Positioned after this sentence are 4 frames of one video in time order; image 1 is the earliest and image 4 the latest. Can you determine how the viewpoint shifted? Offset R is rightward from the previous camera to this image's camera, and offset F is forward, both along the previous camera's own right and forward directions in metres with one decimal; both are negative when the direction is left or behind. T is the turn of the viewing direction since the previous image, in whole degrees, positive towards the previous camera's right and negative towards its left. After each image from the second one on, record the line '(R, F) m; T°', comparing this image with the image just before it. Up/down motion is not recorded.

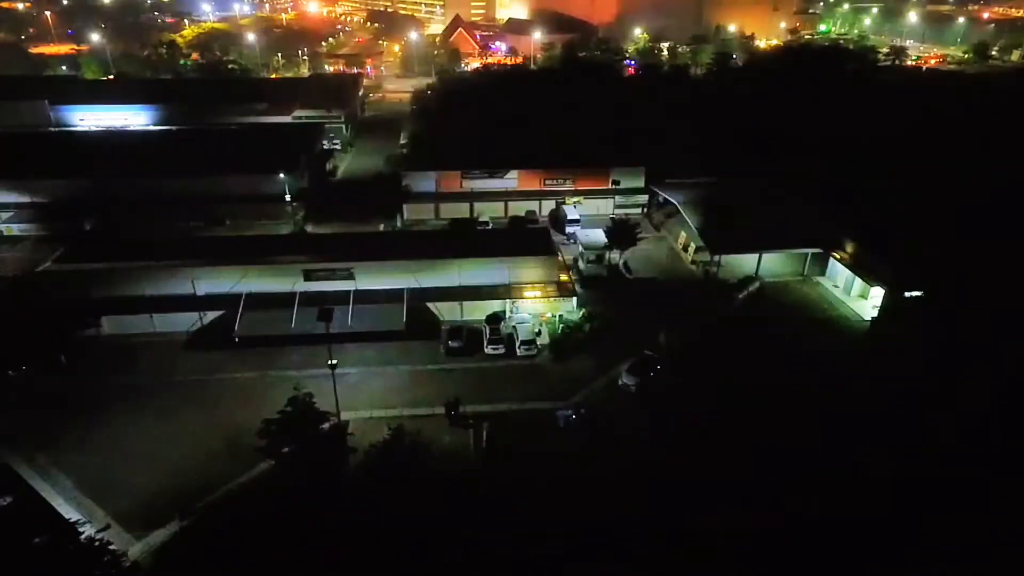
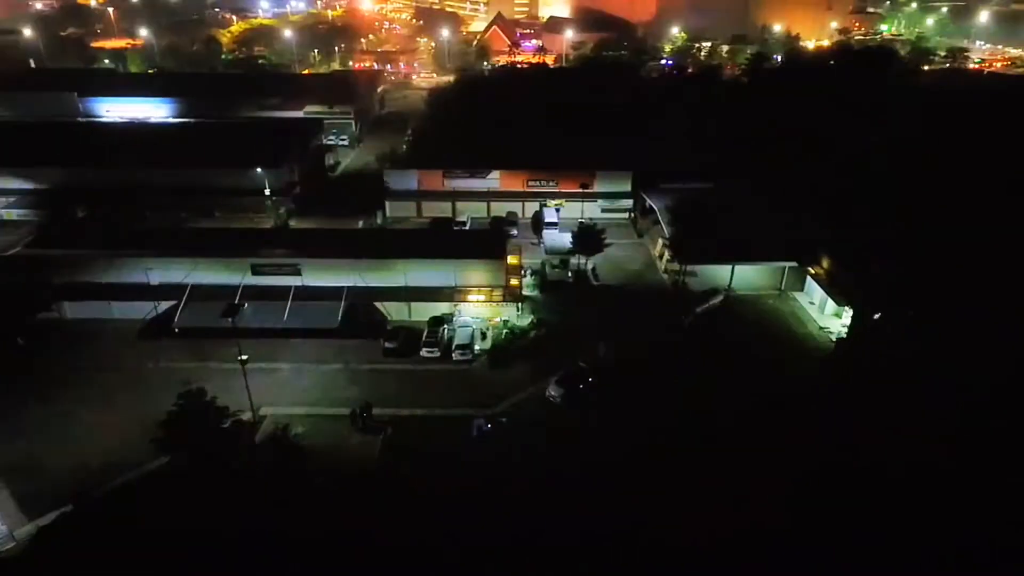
(+3.4, +0.5) m; -4°
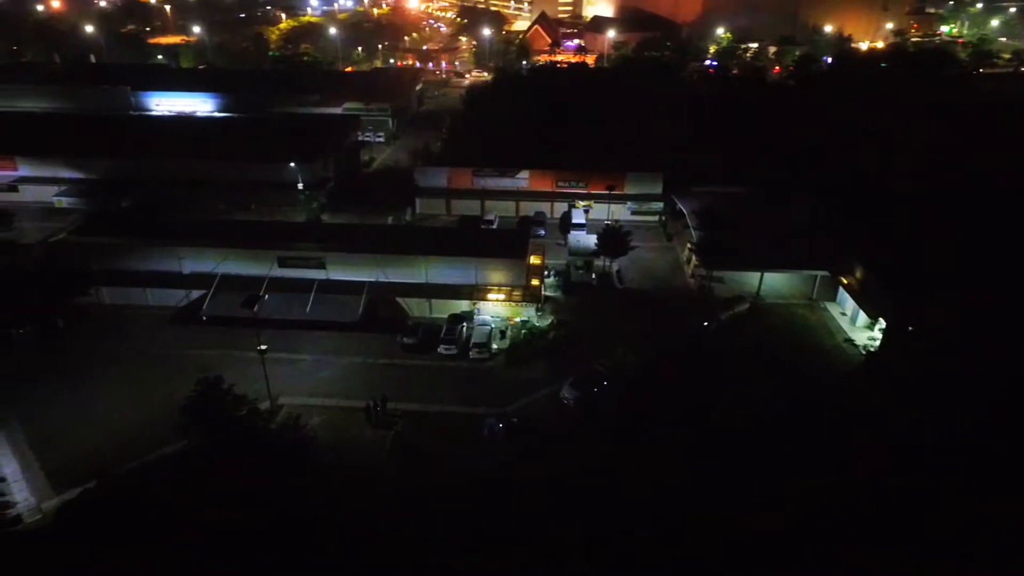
(+0.5, +0.1) m; -4°
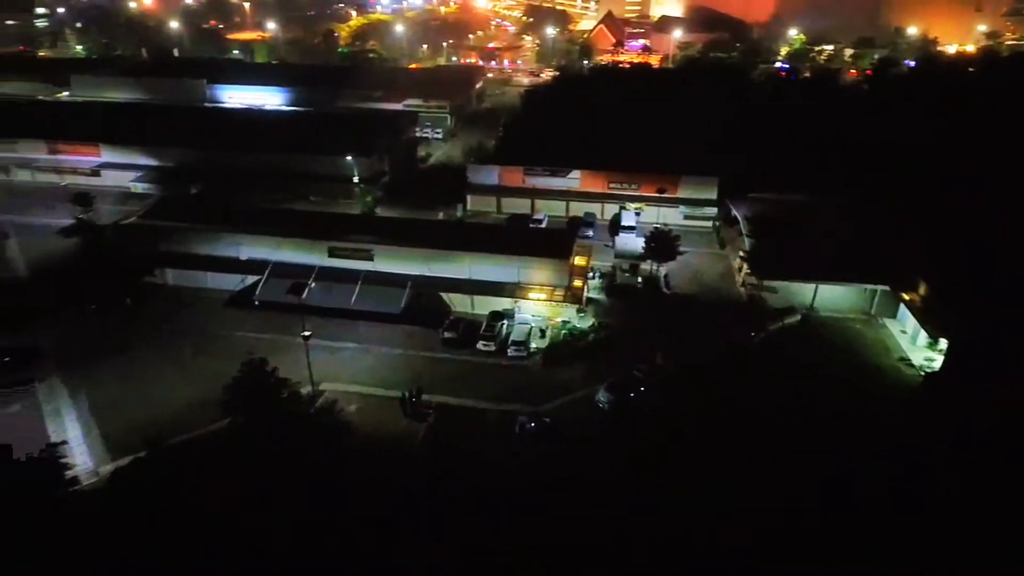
(+0.4, 0.0) m; -5°
